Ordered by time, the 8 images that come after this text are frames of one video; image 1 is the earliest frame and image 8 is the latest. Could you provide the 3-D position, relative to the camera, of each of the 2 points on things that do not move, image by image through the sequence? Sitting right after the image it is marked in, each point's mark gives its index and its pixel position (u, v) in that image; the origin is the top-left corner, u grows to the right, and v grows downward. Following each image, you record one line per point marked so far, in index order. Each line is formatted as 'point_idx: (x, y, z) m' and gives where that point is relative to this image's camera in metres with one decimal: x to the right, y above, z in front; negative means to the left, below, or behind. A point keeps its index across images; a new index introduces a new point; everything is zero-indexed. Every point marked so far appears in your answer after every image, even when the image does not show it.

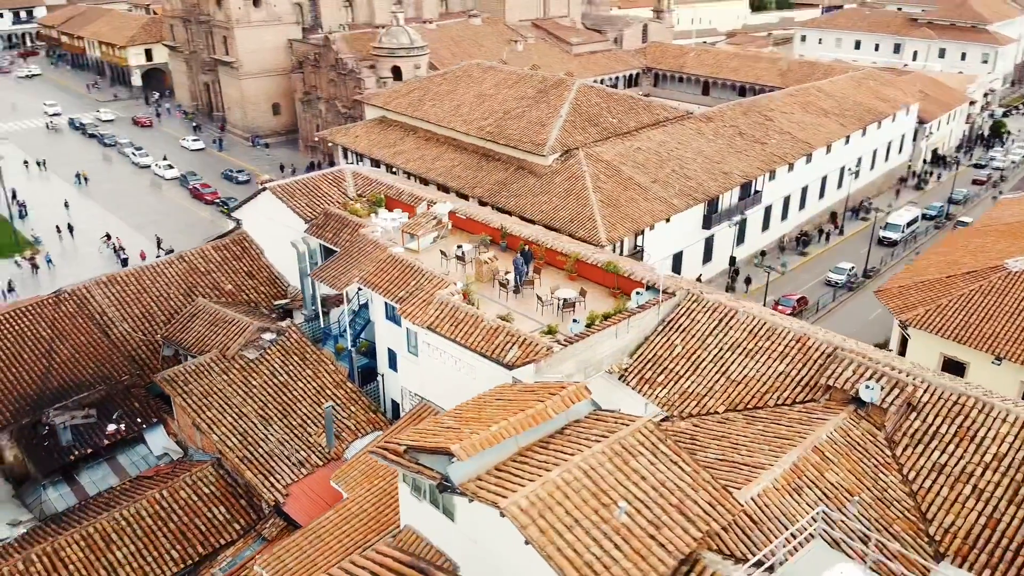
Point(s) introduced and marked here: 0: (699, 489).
0: (+3.7, -4.0, +16.9) m
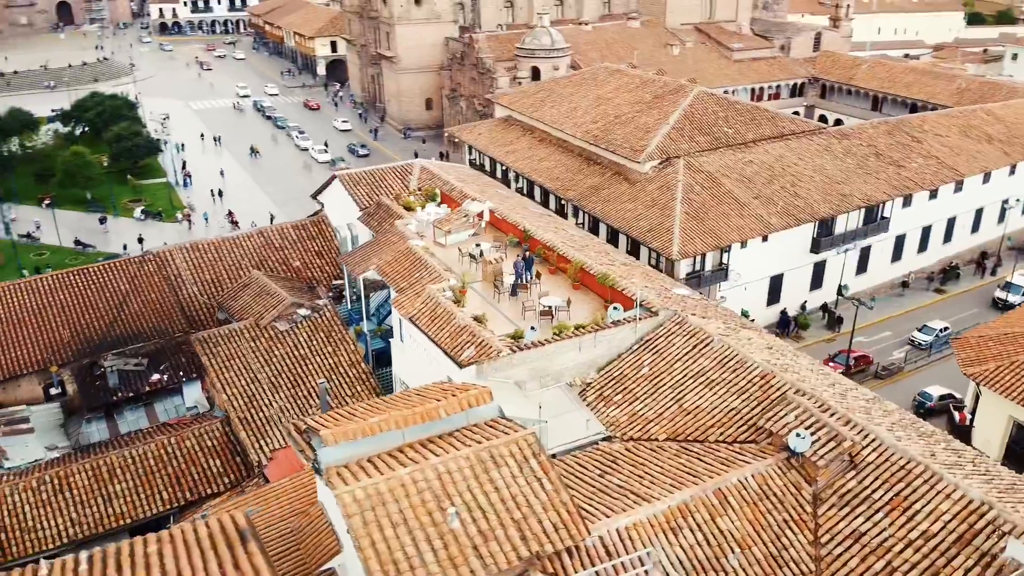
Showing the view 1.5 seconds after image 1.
0: (+0.7, -4.3, +16.5) m
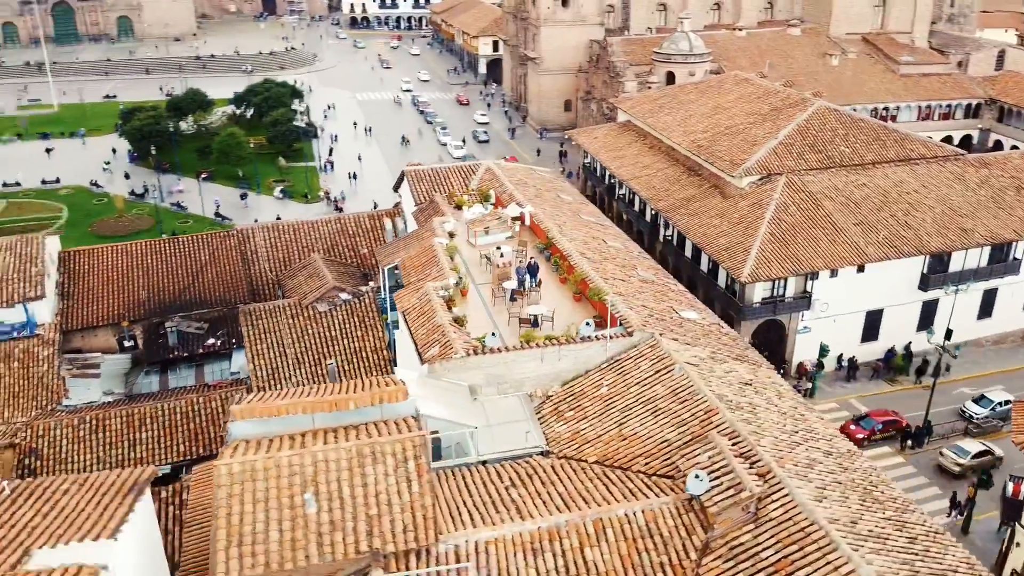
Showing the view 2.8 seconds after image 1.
0: (-2.1, -4.4, +16.8) m
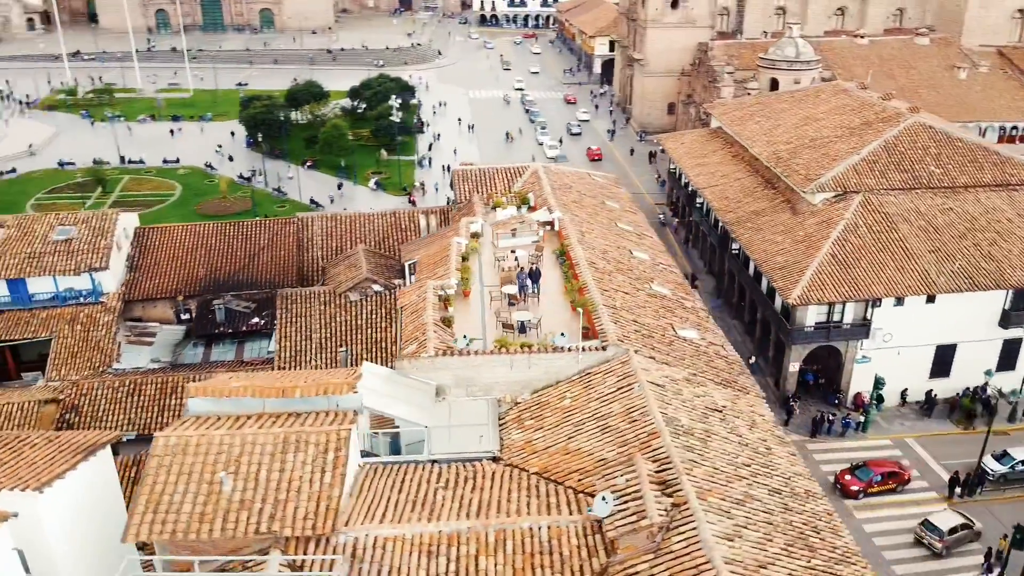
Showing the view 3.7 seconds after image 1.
0: (-4.0, -4.3, +17.5) m
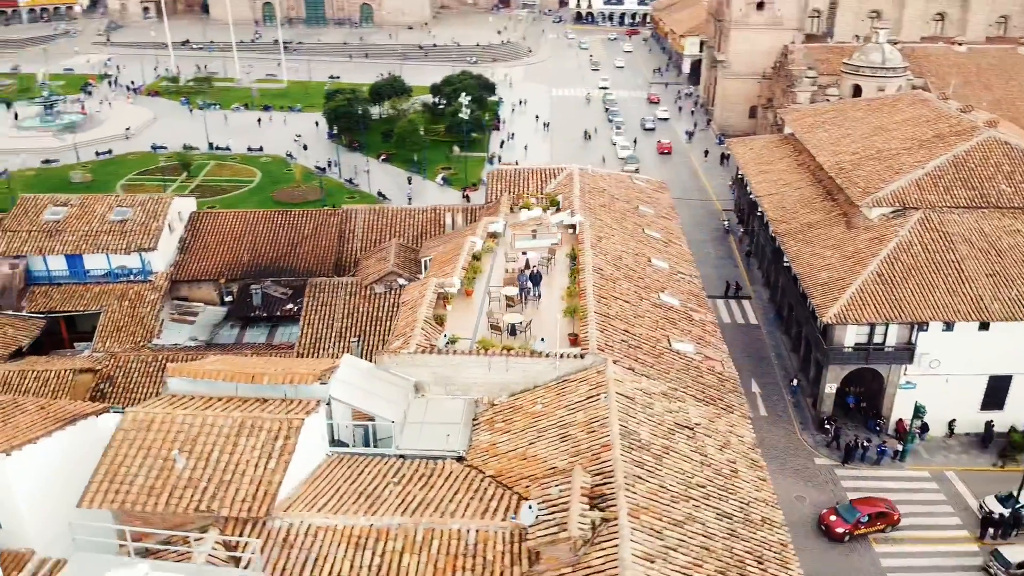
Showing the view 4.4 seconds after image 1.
0: (-5.4, -4.1, +18.2) m
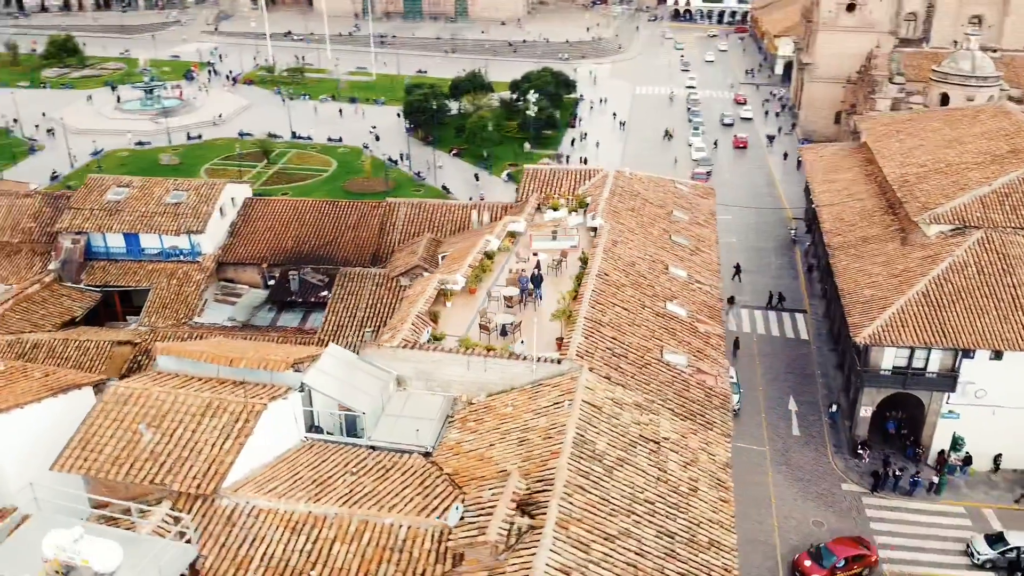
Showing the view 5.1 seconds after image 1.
0: (-6.7, -3.9, +19.0) m
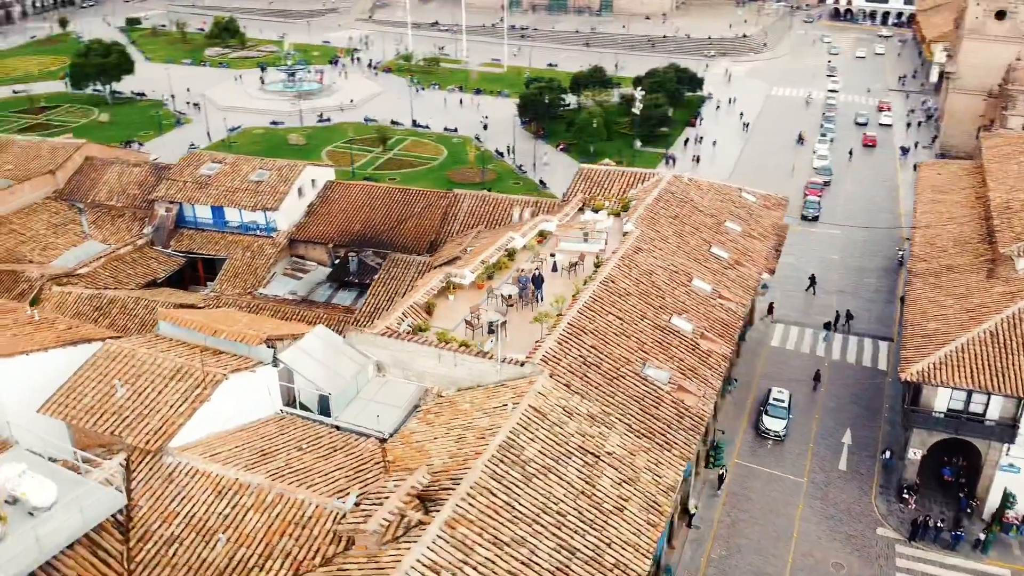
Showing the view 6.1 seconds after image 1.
0: (-8.4, -3.2, +20.6) m
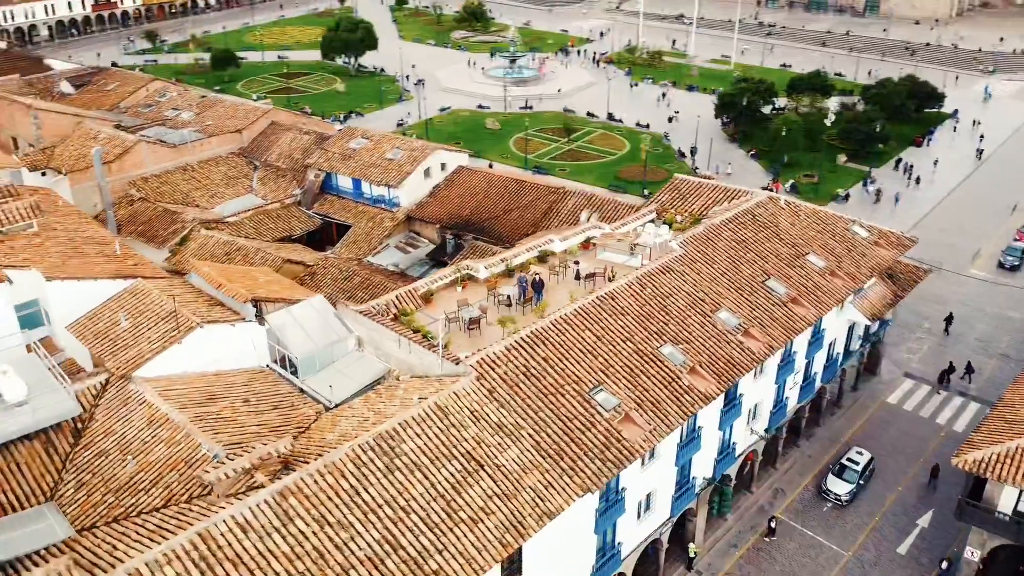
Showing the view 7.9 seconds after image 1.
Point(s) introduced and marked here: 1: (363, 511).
0: (-10.3, -1.9, +23.8) m
1: (-3.2, -4.9, +18.9) m
